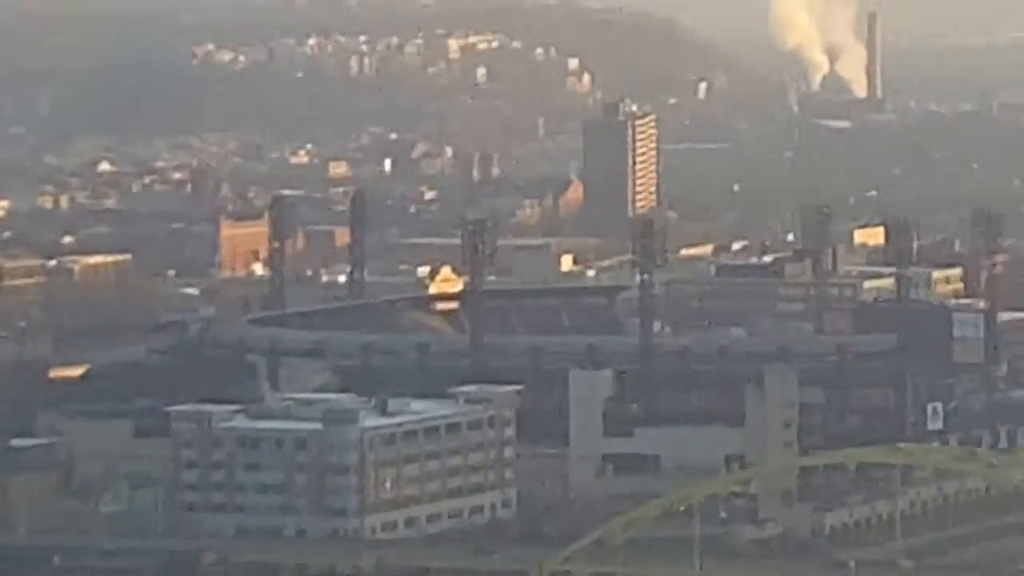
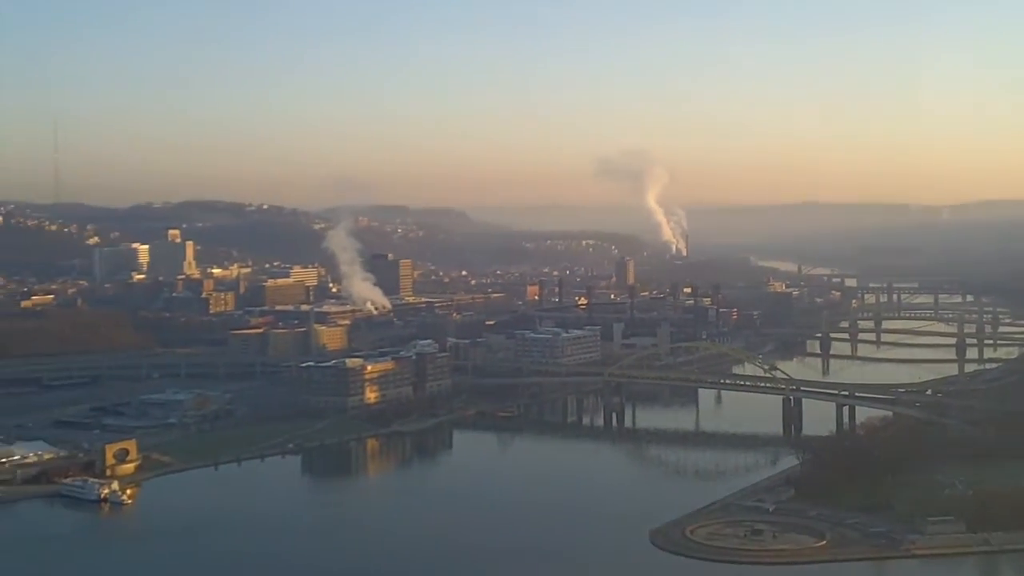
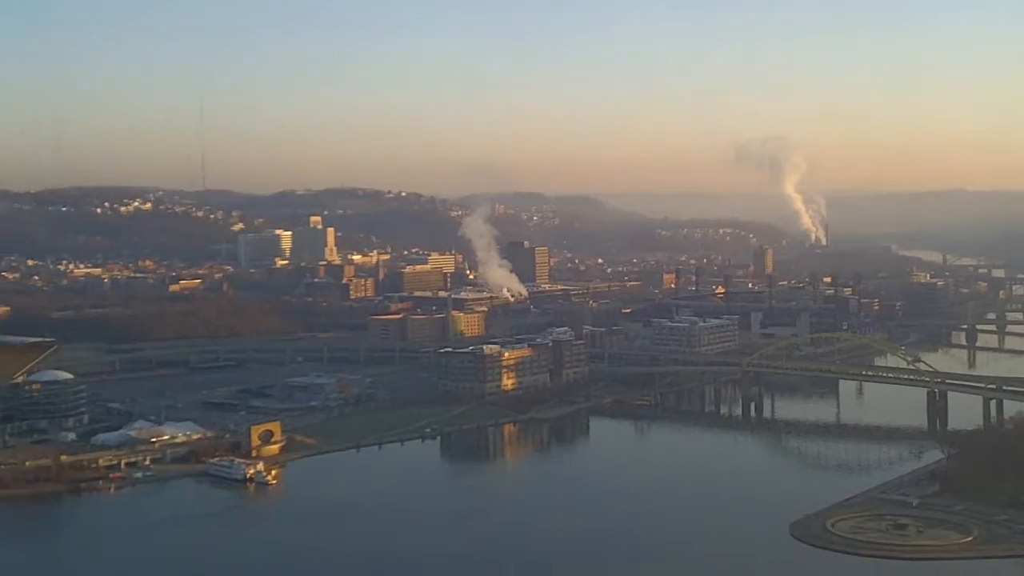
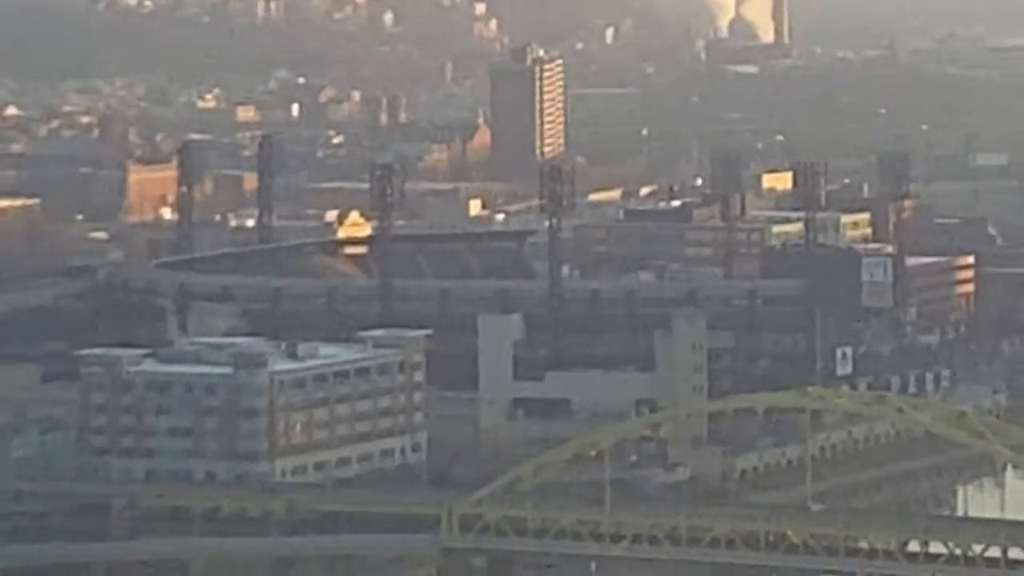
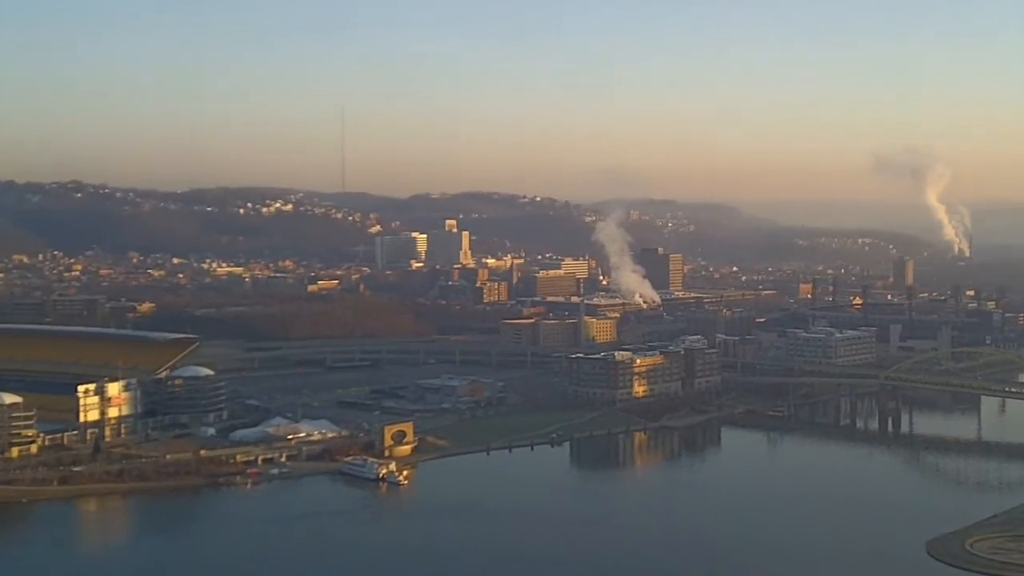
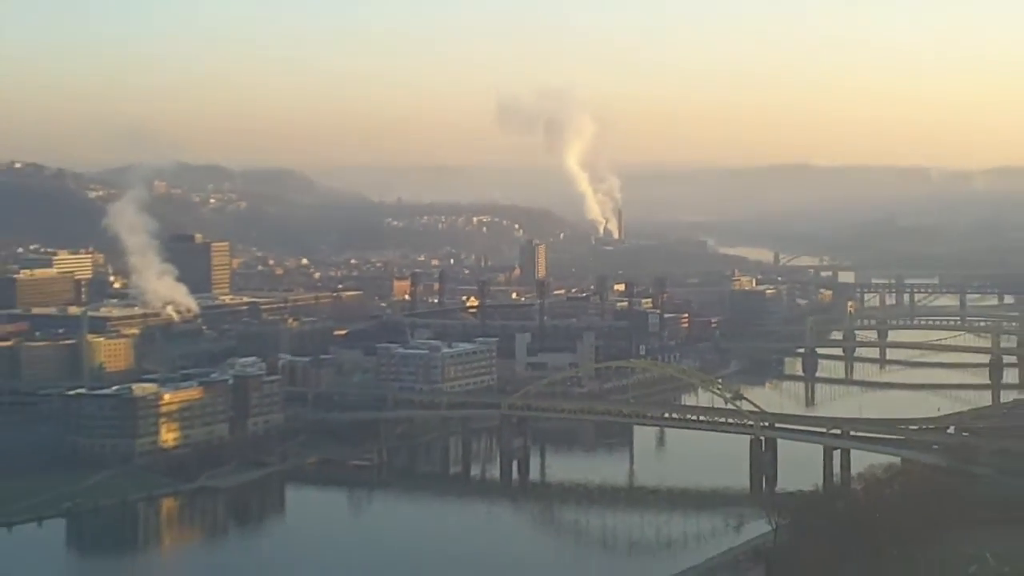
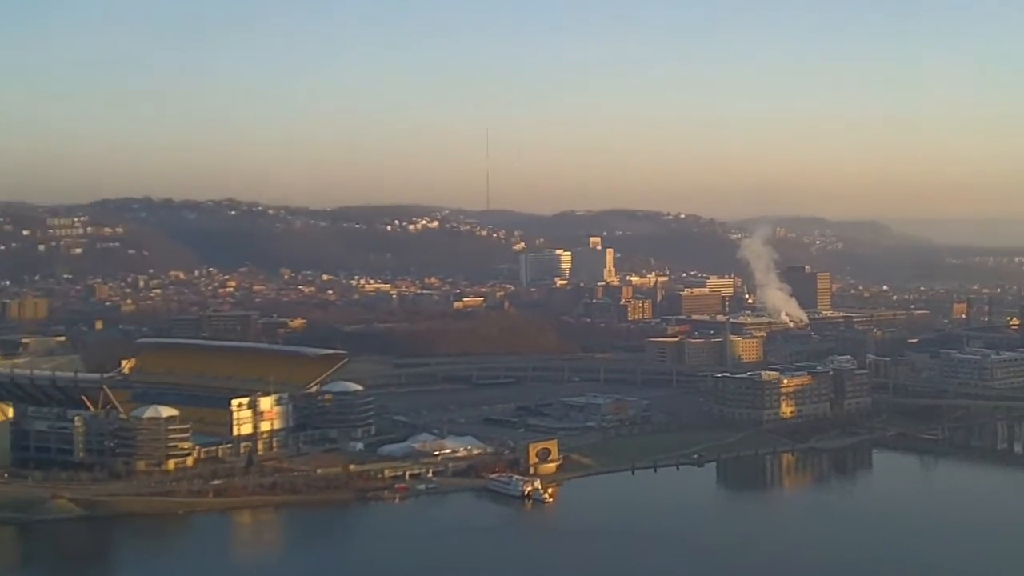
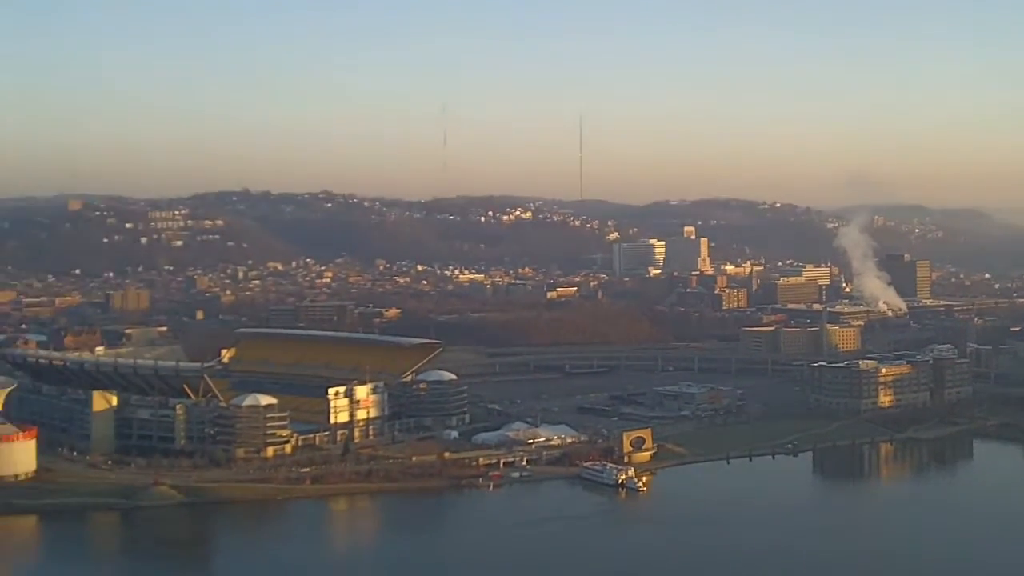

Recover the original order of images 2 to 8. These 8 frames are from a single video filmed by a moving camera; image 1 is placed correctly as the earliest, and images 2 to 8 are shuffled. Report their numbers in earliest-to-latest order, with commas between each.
4, 6, 2, 3, 5, 7, 8
